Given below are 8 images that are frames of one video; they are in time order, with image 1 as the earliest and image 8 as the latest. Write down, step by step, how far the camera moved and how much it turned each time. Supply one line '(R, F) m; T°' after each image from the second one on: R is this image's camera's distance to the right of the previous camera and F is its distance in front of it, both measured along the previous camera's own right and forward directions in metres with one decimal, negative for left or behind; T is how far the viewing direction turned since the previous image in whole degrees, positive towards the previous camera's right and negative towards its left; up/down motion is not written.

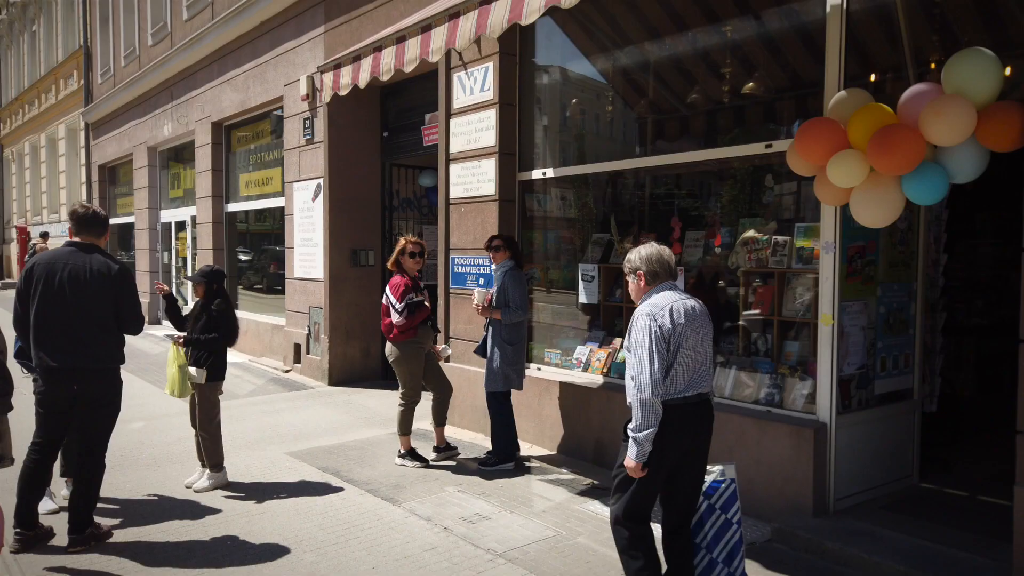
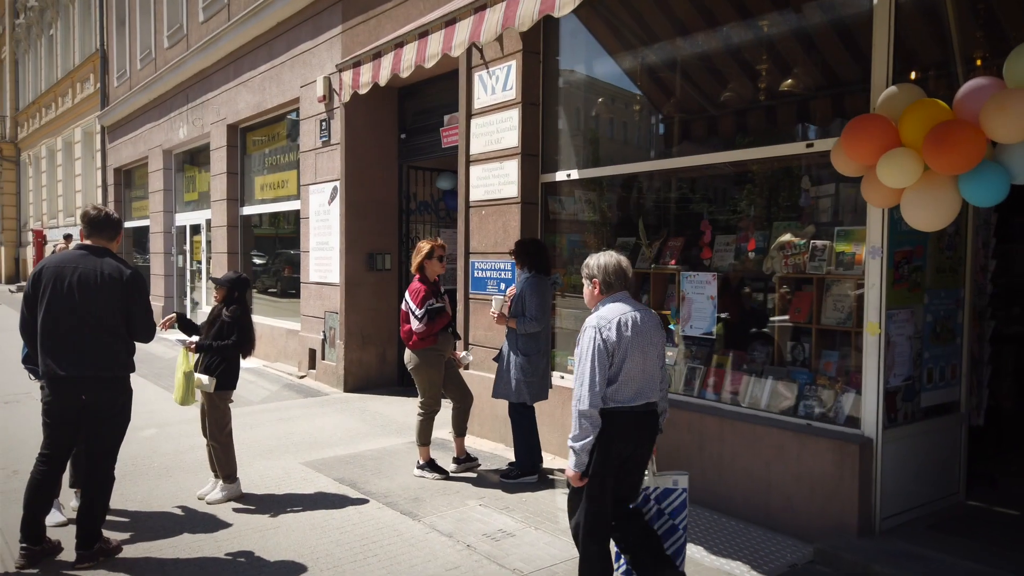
(-0.1, +0.2) m; -1°
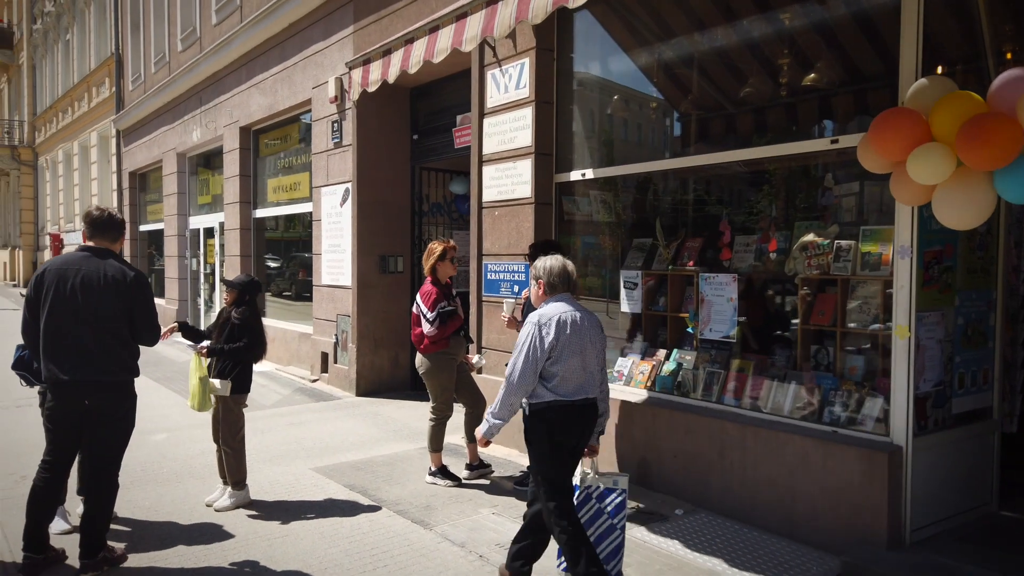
(0.0, +0.1) m; -1°
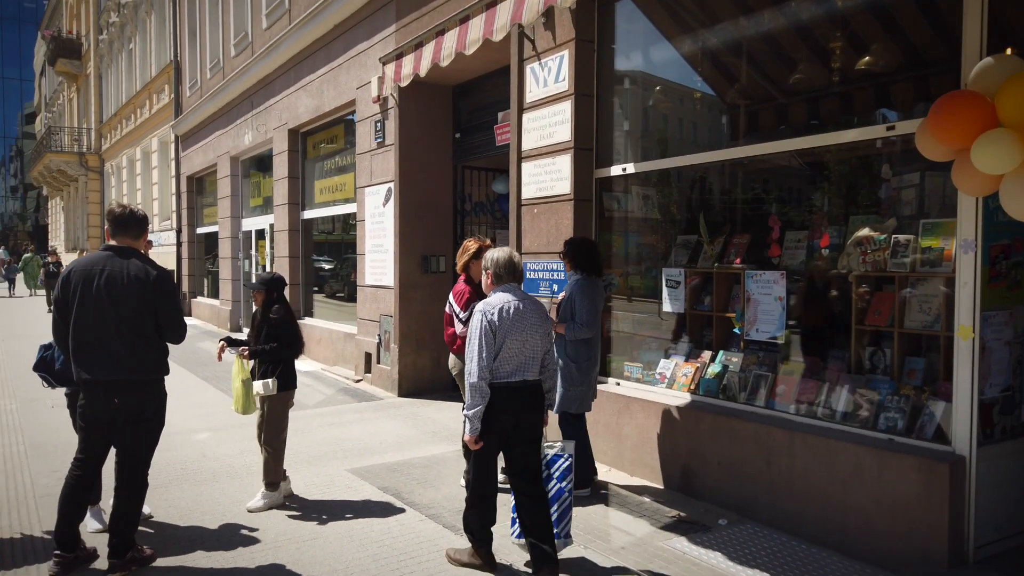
(+0.1, +0.2) m; -4°
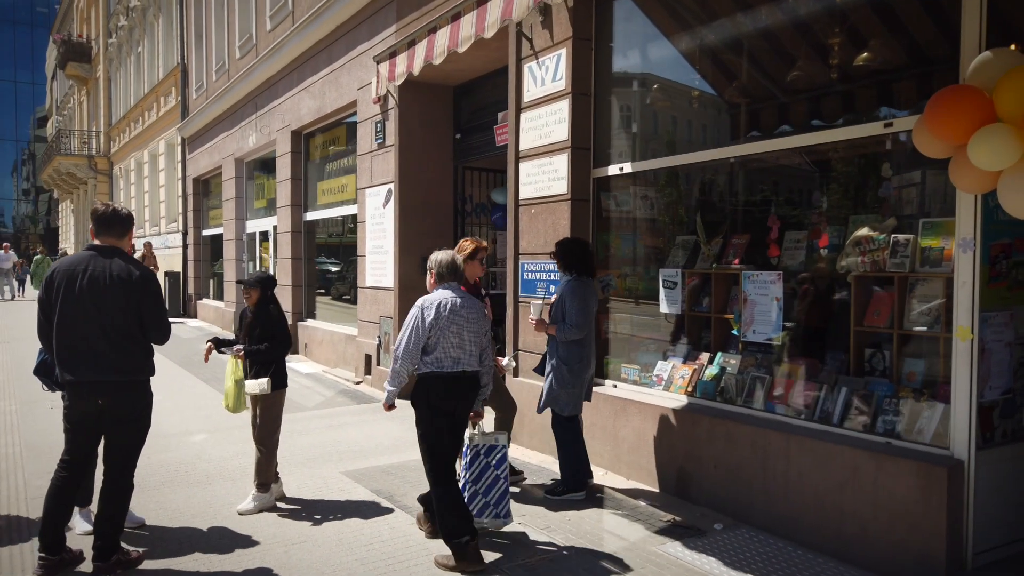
(+0.1, +0.1) m; -1°
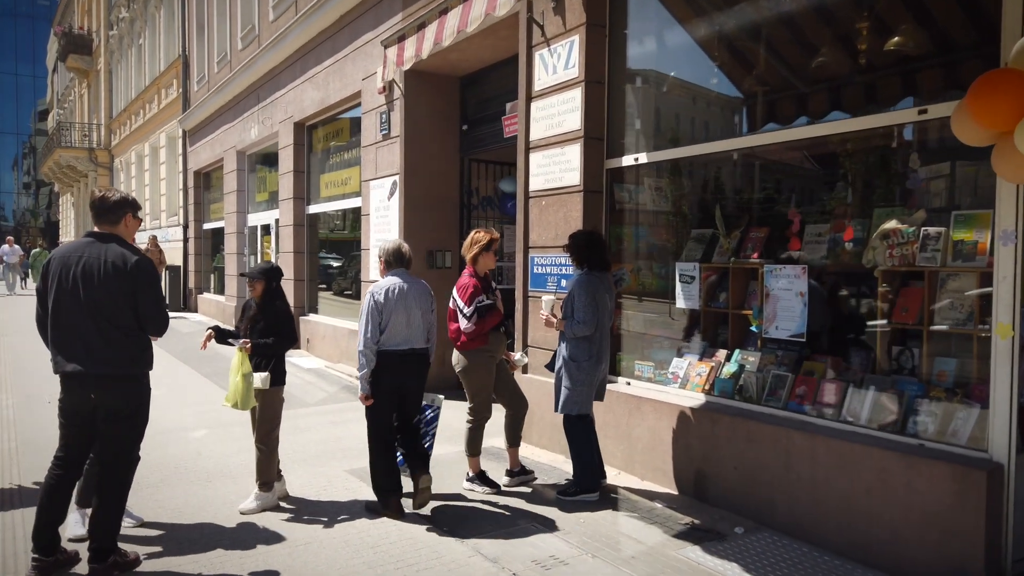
(-0.1, +0.2) m; 0°
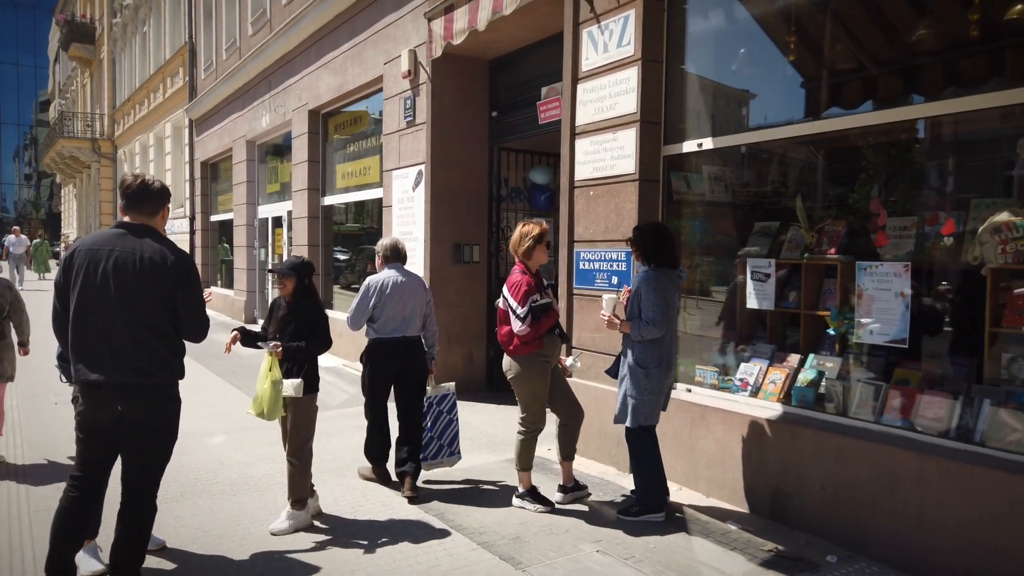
(-0.3, +0.4) m; 0°
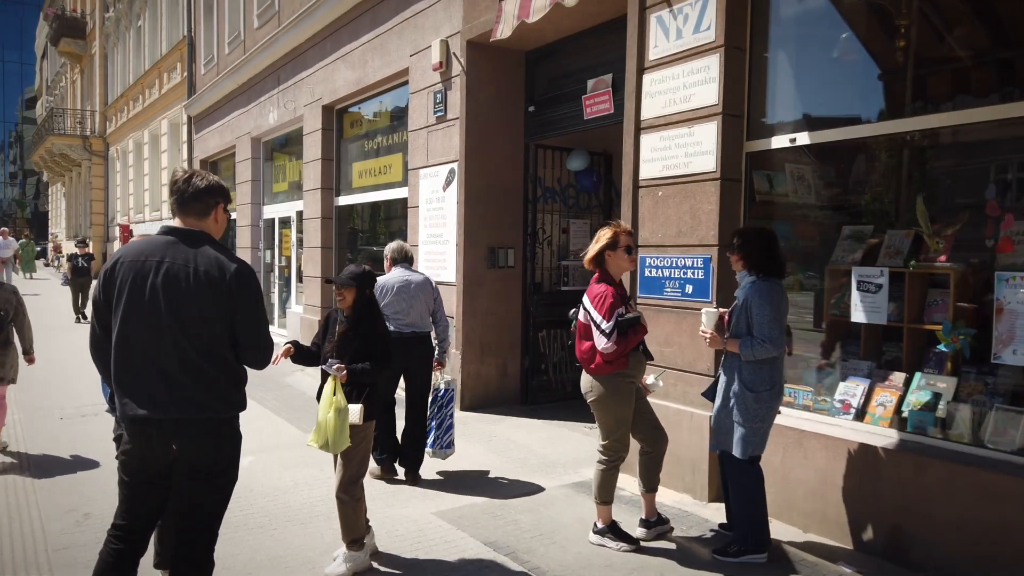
(-0.5, +0.5) m; +1°
